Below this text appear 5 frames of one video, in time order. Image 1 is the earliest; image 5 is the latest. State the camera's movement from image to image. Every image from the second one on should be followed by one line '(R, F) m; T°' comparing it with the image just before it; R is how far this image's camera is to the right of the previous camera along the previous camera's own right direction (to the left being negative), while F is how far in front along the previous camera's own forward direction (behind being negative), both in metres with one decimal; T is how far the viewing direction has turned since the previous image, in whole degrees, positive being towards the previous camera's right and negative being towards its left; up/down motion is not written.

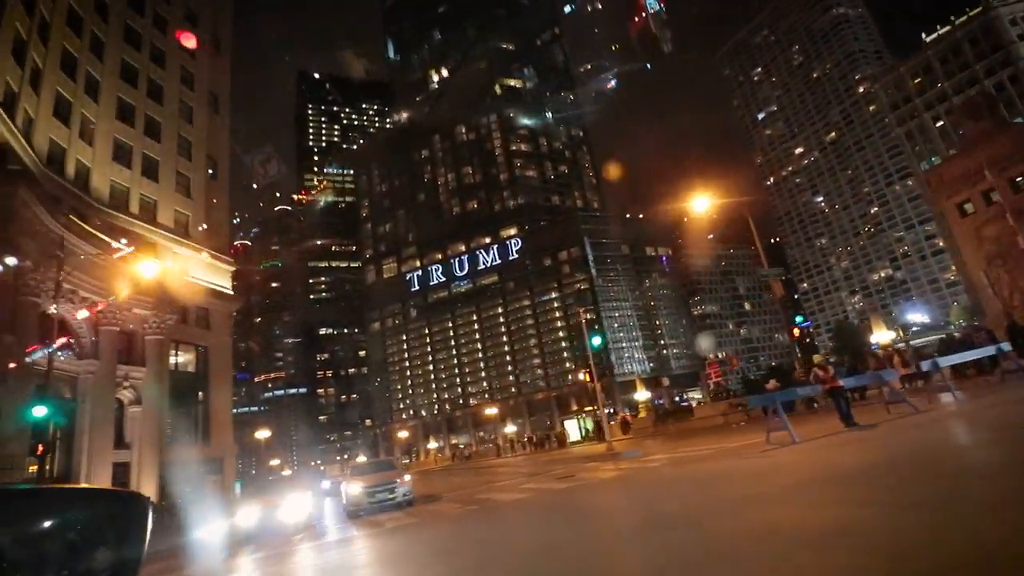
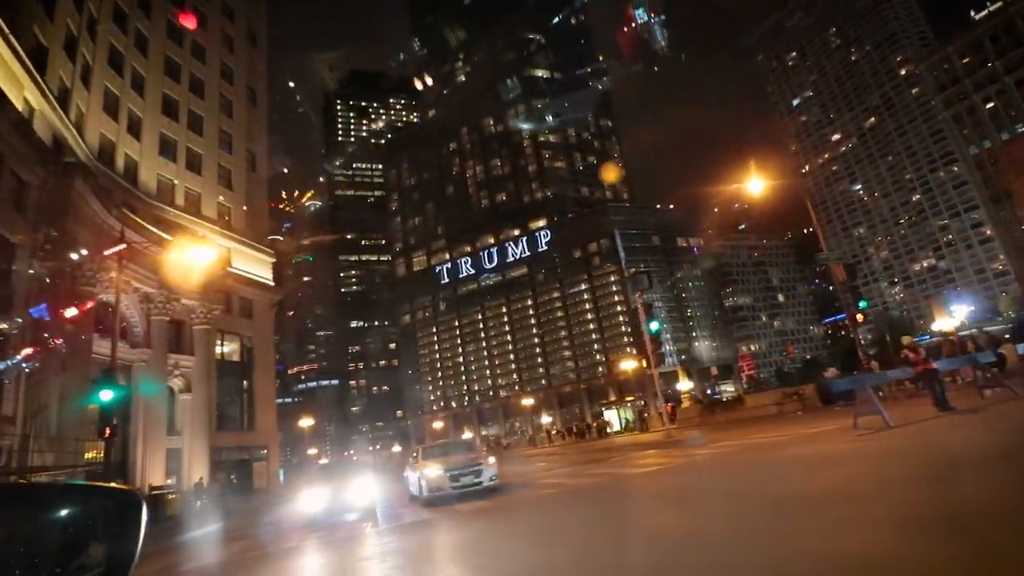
(-0.9, +0.3) m; -3°
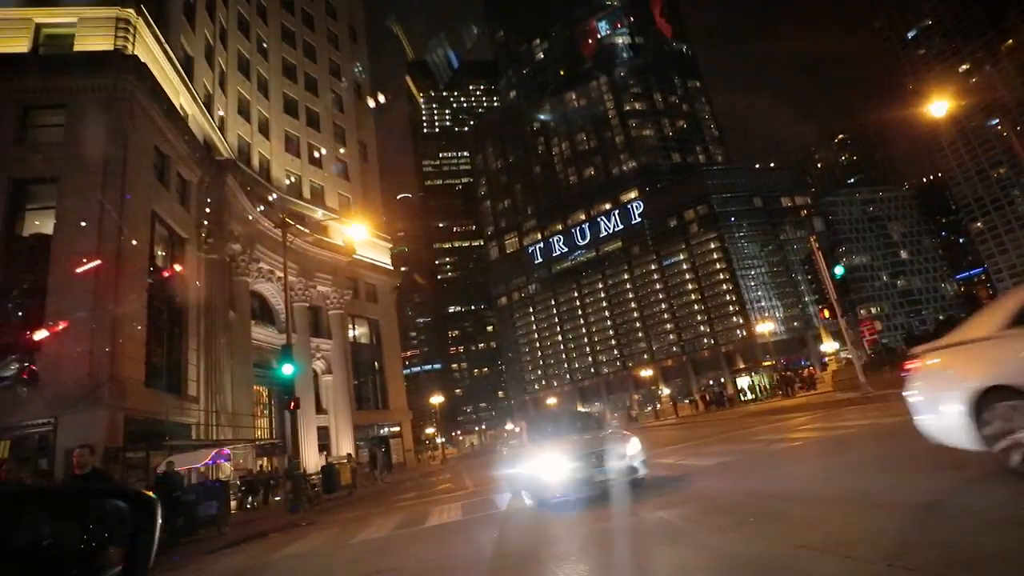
(-2.3, +0.7) m; -9°
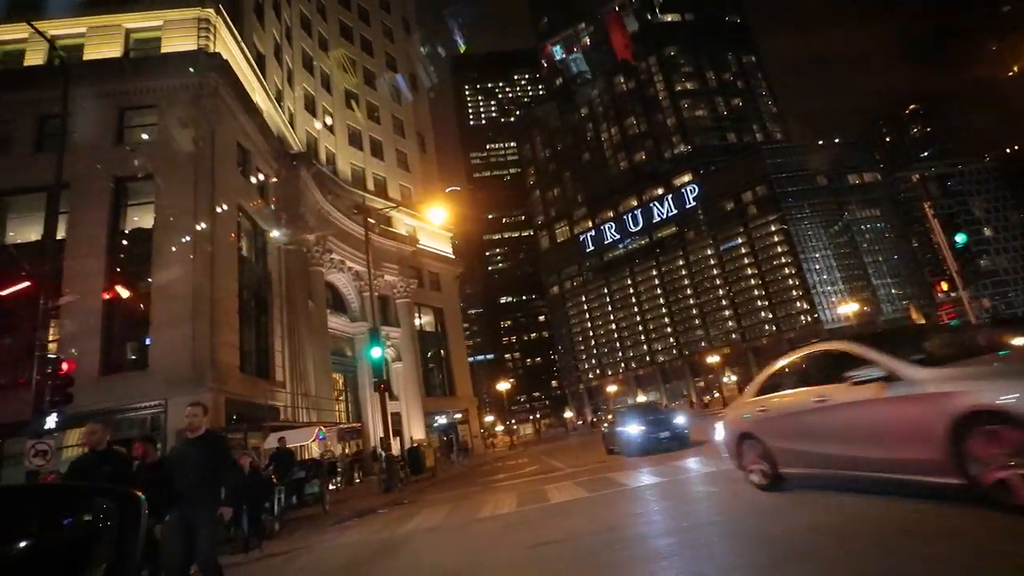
(-1.1, +0.3) m; -5°
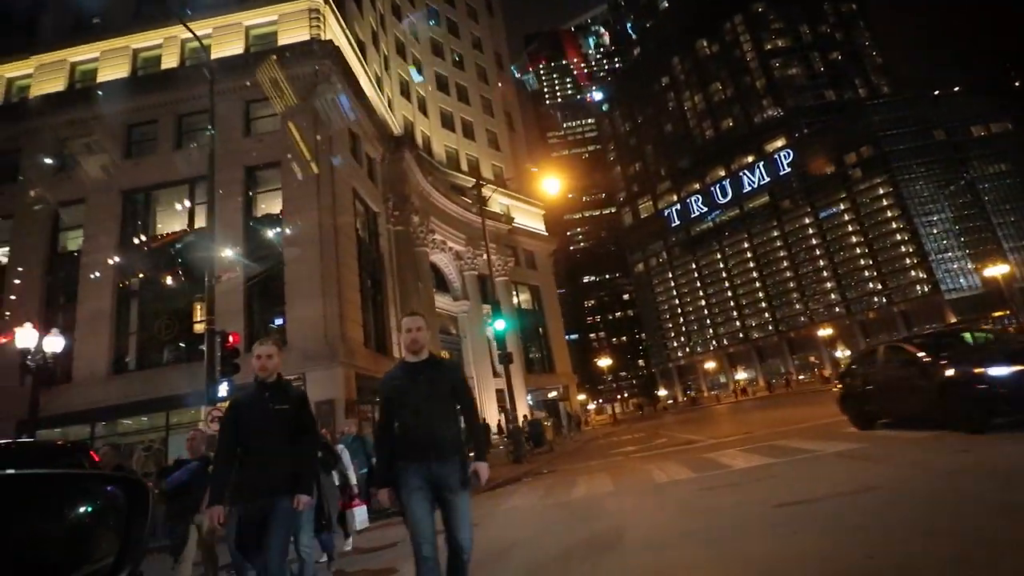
(-1.3, +0.3) m; -8°
